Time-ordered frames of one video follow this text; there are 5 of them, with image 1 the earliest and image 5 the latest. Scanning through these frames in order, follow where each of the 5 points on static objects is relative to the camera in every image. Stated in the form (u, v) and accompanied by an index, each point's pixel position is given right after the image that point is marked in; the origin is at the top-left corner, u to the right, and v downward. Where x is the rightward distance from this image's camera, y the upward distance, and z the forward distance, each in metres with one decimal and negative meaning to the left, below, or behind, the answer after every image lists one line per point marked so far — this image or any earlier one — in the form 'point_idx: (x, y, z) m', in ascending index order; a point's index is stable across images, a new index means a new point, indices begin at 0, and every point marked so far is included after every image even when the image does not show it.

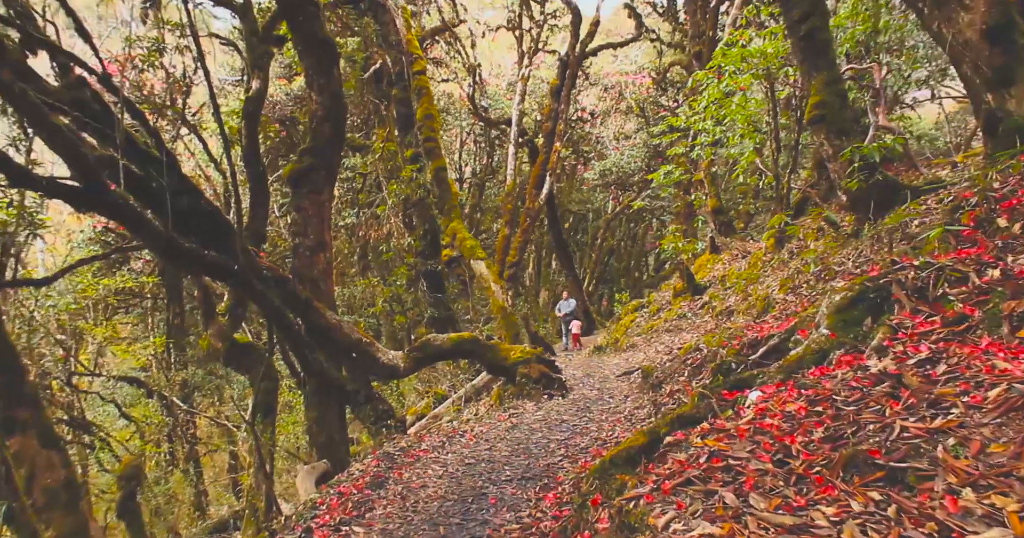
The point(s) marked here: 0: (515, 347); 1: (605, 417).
0: (+0.1, -1.0, +9.5) m
1: (+1.0, -1.5, +7.6) m
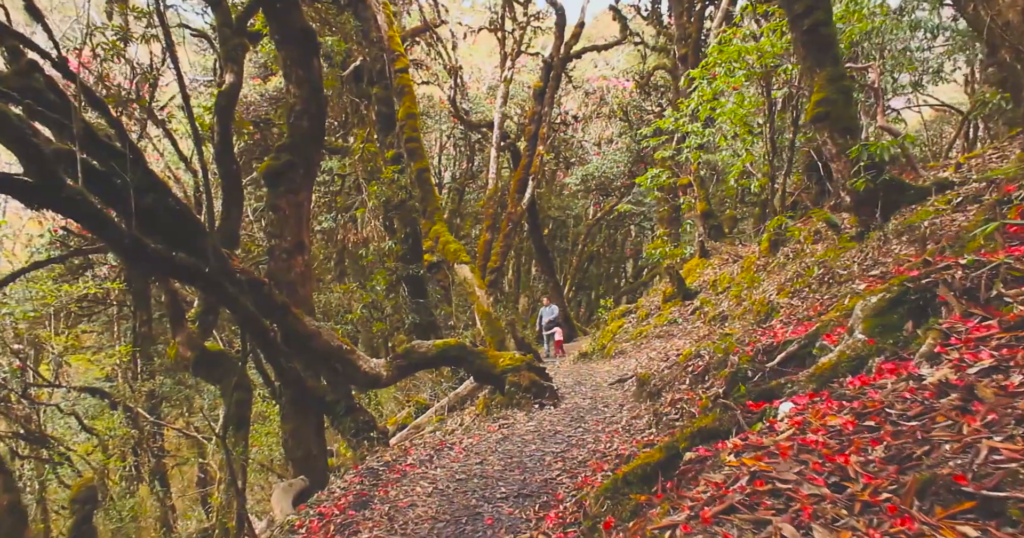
0: (-0.1, -1.1, +9.1) m
1: (+0.9, -1.6, +7.2) m
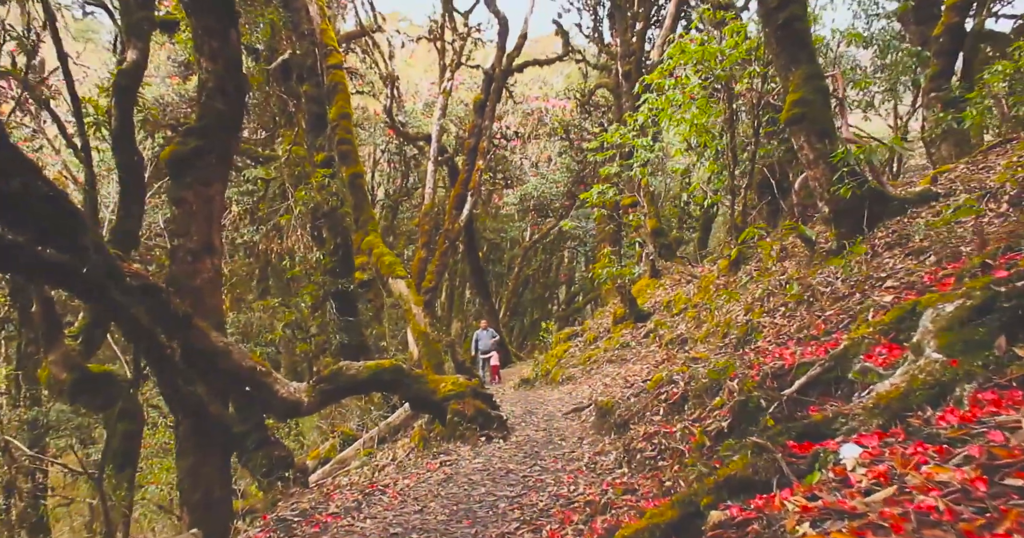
0: (-0.7, -1.2, +8.0) m
1: (+0.4, -1.7, +6.2) m
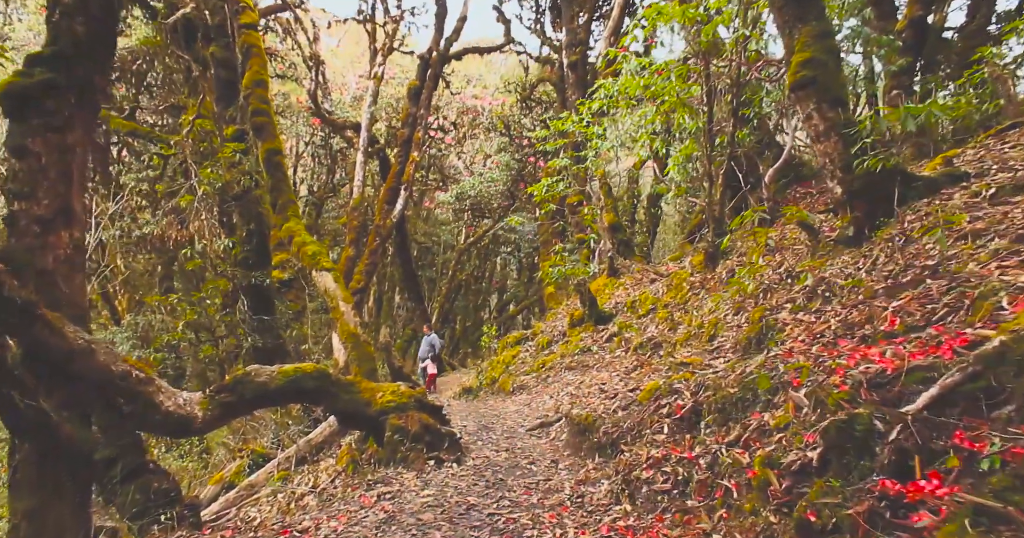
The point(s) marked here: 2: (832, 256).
0: (-1.1, -1.1, +6.5) m
1: (+0.2, -1.5, +4.8) m
2: (+2.8, +0.1, +6.4) m
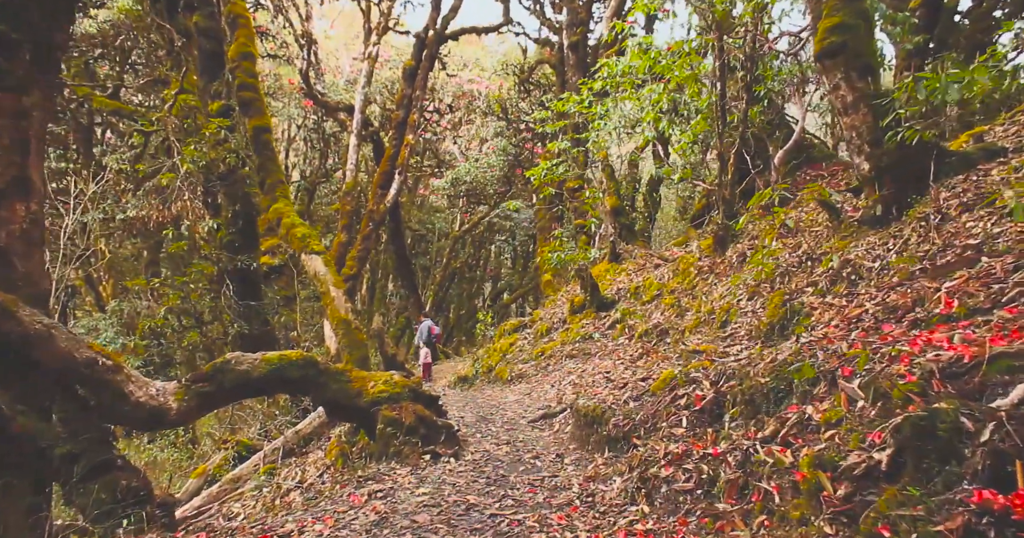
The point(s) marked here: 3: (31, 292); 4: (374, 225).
0: (-1.1, -0.9, +6.1) m
1: (+0.2, -1.4, +4.4) m
2: (+2.8, +0.3, +6.0) m
3: (-3.1, -0.1, +4.7) m
4: (-2.8, +0.9, +14.8) m
